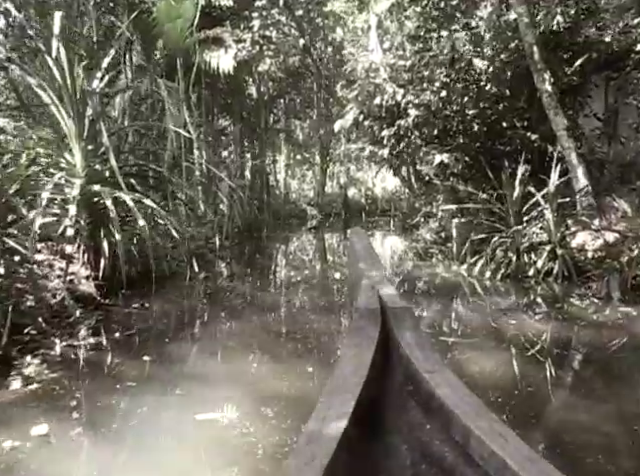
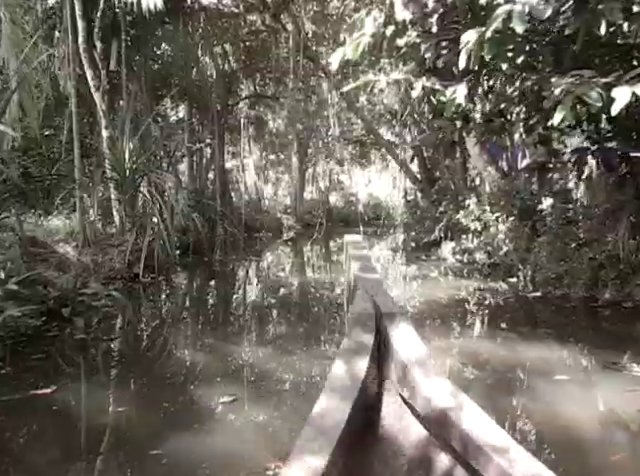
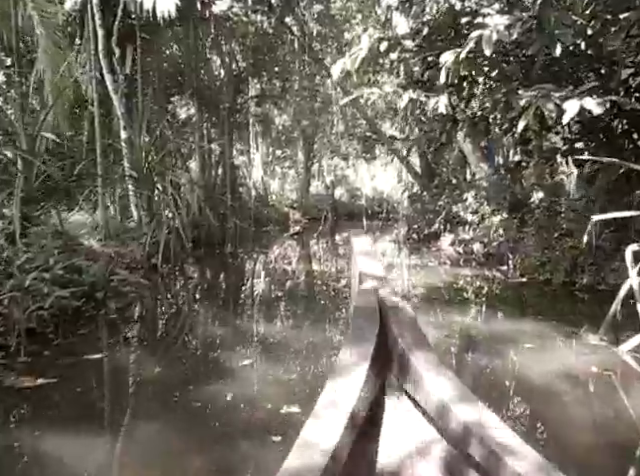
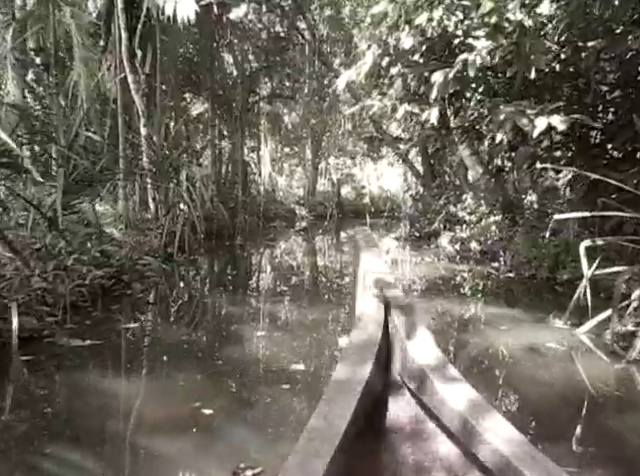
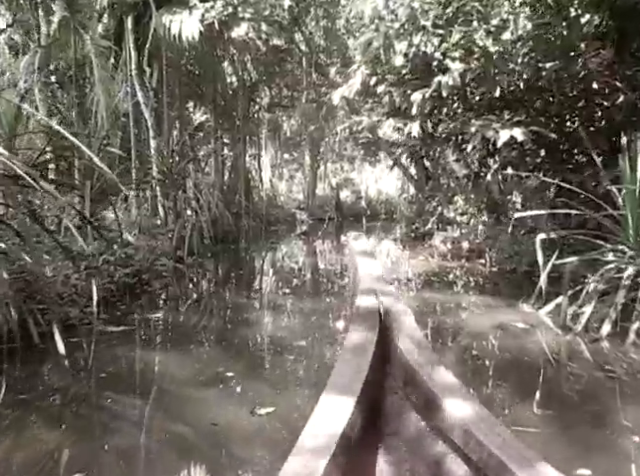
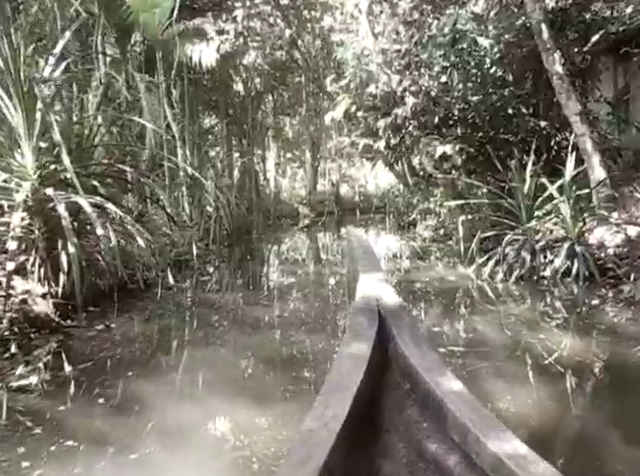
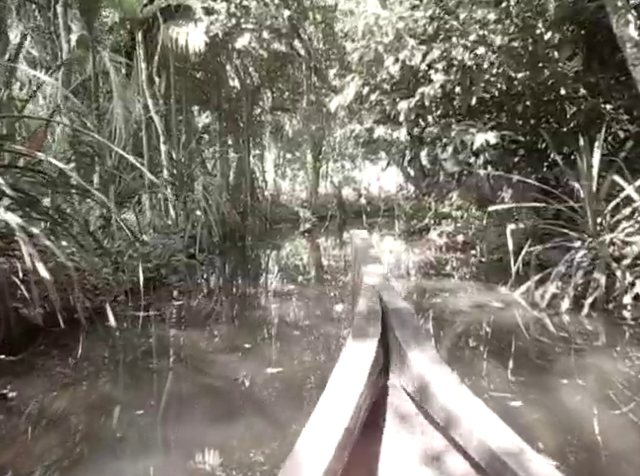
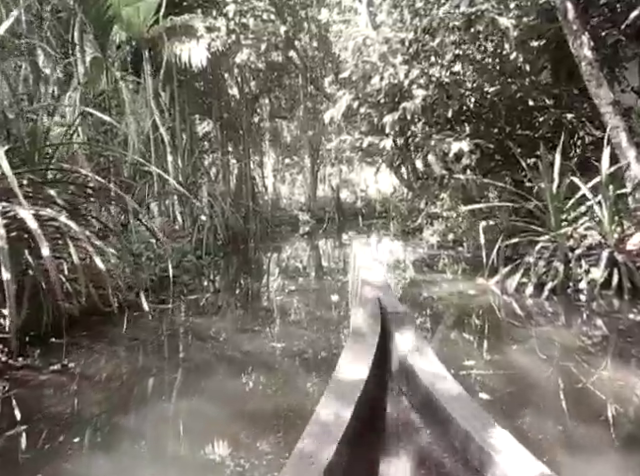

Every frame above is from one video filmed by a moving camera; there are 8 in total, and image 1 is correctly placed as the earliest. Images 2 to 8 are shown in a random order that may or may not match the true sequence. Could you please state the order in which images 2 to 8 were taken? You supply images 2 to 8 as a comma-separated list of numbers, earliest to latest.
6, 8, 7, 5, 4, 3, 2
